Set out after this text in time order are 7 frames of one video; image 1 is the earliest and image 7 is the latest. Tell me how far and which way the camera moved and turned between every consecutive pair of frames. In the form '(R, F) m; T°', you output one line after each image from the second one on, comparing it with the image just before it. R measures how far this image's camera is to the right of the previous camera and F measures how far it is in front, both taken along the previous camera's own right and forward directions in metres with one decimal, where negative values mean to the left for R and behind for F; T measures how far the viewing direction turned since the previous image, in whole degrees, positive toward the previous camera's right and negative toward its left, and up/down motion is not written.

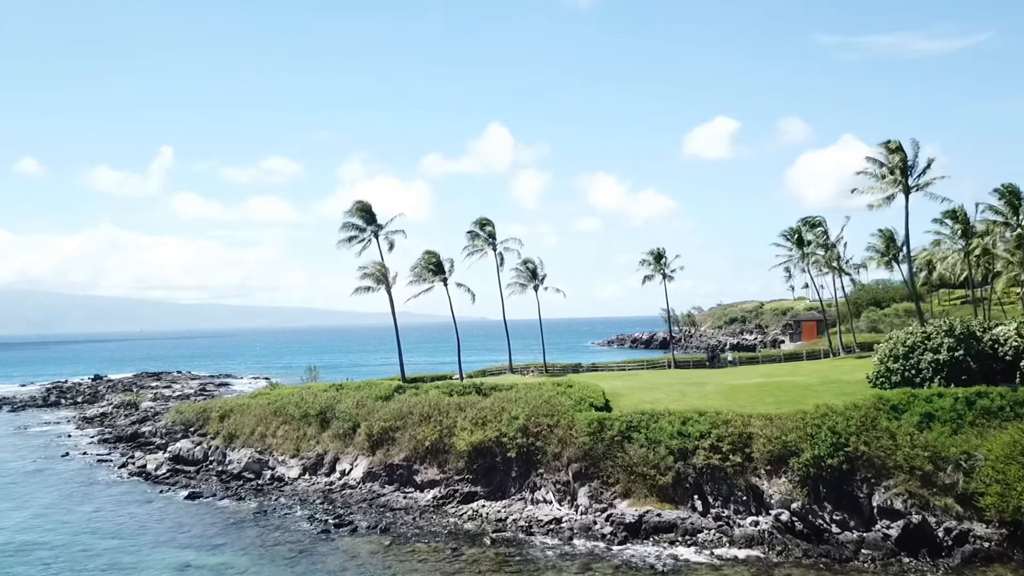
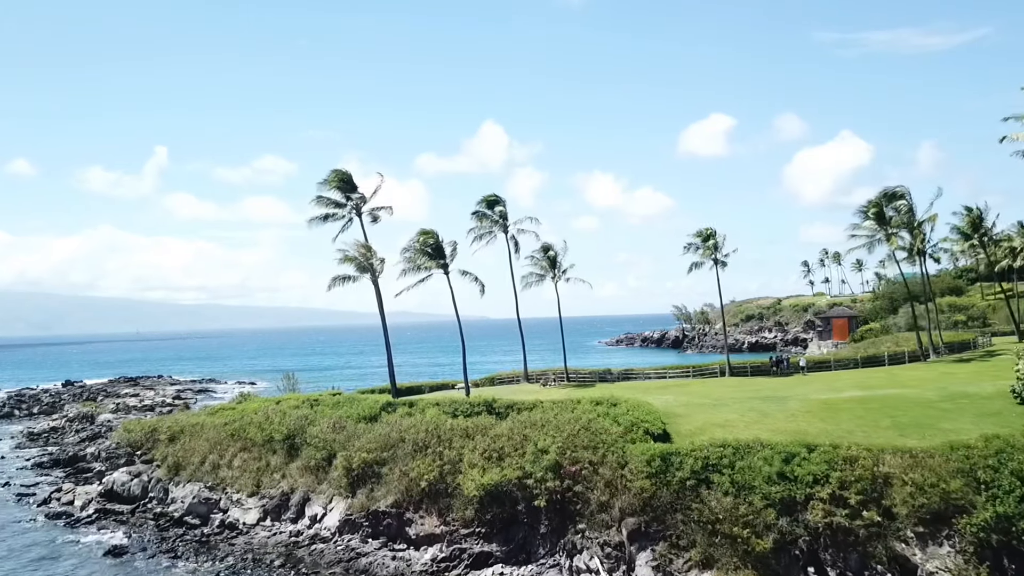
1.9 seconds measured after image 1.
(-0.8, +9.3) m; 0°
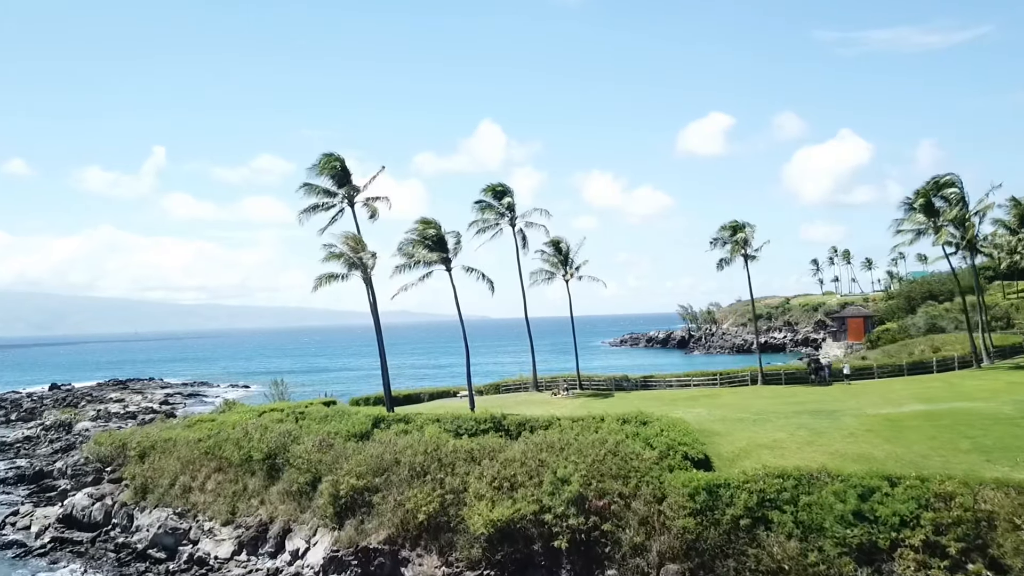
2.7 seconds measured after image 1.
(-0.4, +4.0) m; 0°
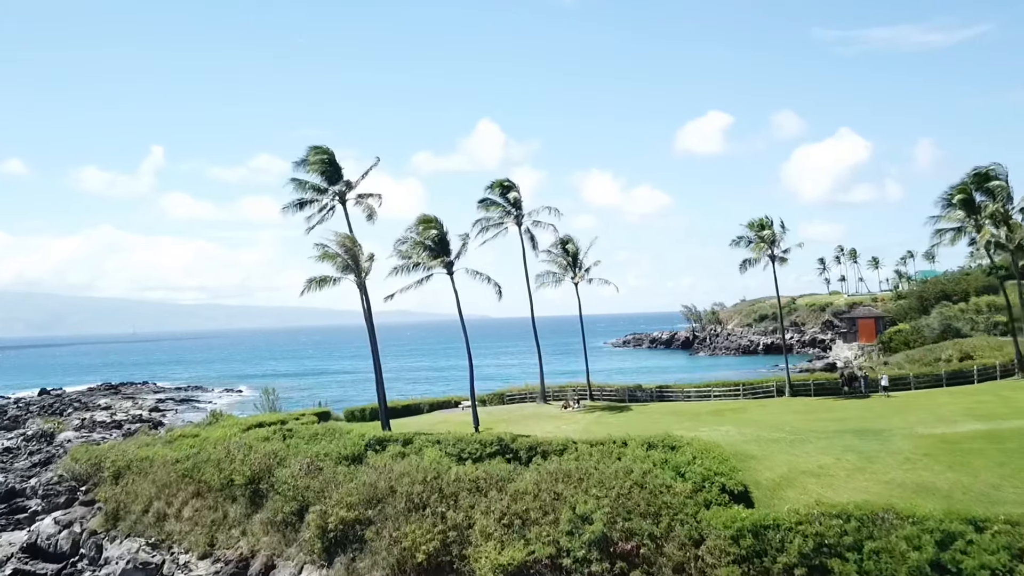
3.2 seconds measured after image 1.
(-0.3, +2.8) m; 0°
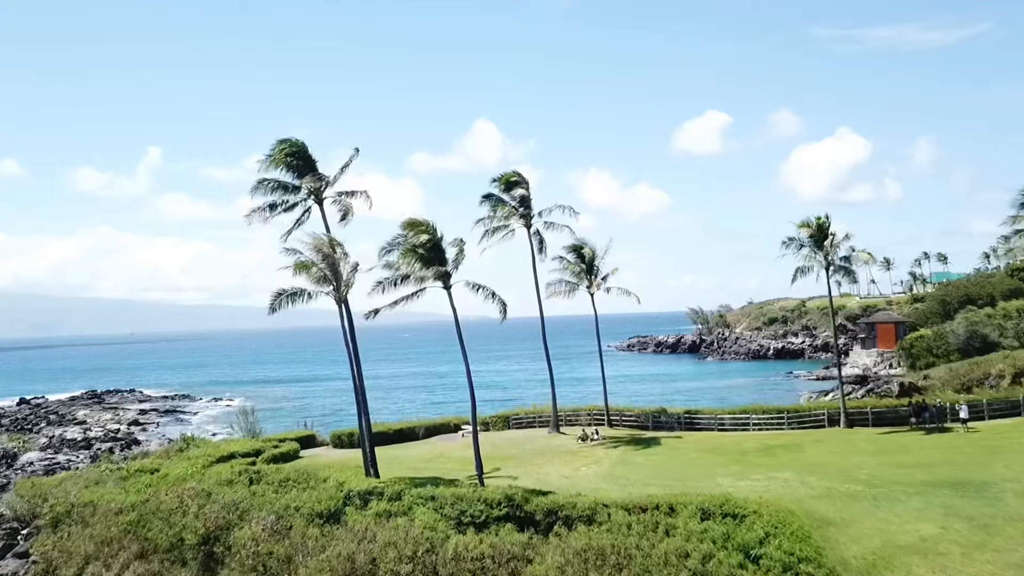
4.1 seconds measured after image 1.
(-0.3, +4.8) m; 0°
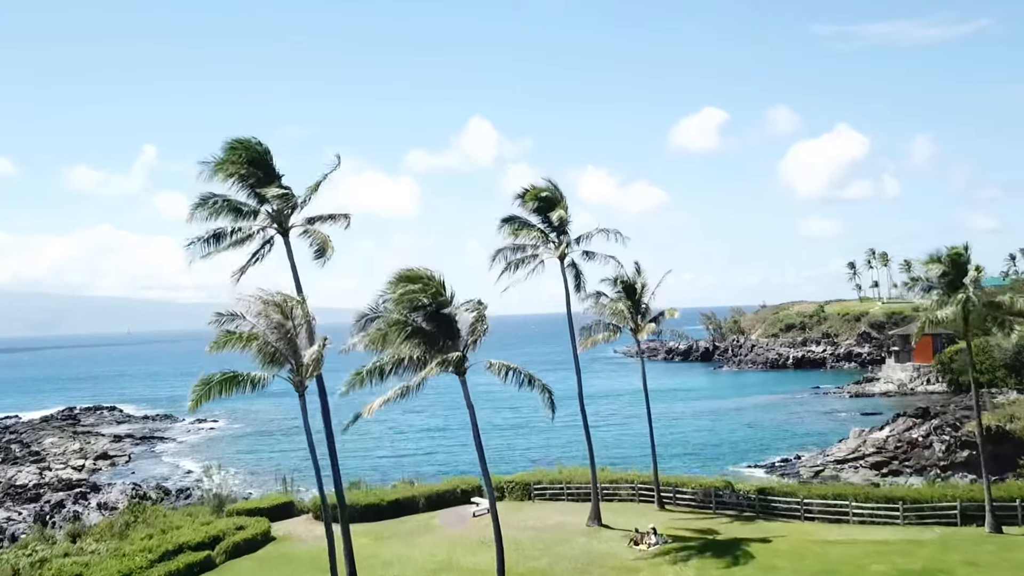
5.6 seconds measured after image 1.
(-0.8, +7.3) m; 0°
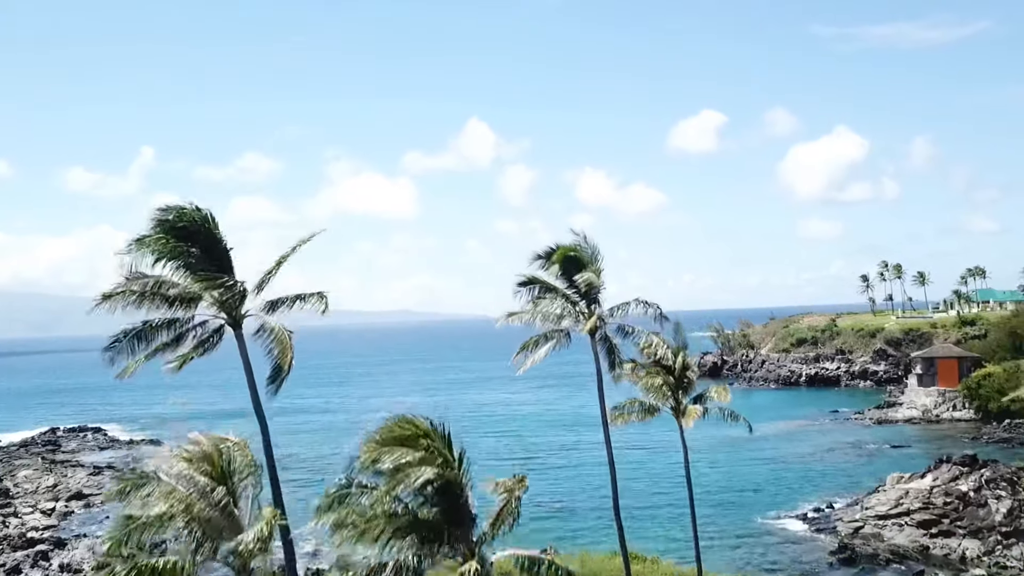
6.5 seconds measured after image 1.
(-0.5, +4.6) m; 0°
